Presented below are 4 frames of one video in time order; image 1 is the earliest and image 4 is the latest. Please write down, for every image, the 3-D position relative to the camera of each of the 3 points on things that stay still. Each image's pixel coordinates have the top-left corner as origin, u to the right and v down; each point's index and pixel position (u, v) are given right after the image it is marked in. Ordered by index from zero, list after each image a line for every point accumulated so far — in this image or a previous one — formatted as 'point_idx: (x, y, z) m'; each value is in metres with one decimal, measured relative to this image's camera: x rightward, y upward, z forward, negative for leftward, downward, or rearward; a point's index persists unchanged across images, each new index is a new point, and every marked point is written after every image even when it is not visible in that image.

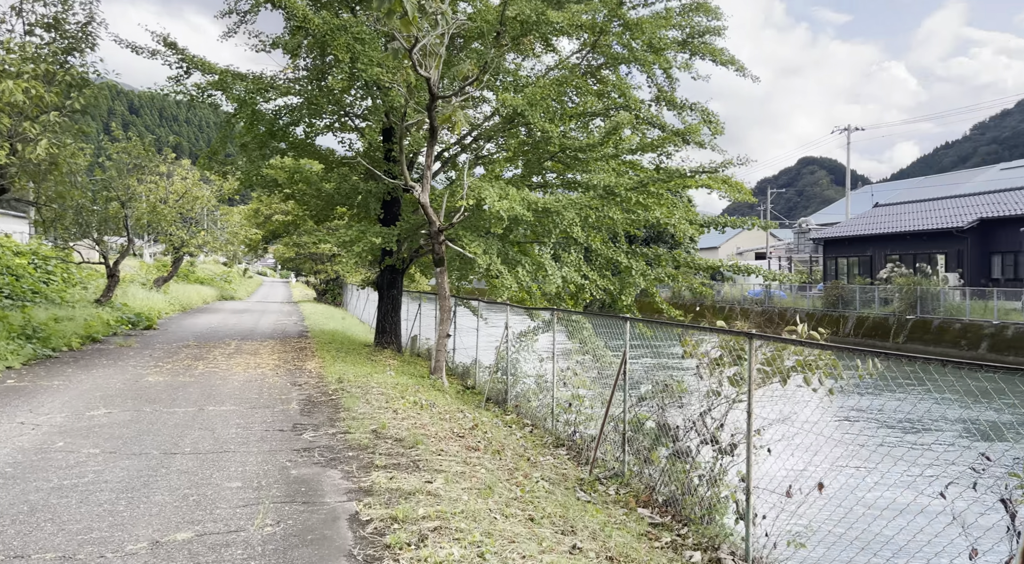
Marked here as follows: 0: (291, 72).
0: (-3.7, +3.6, +12.9) m
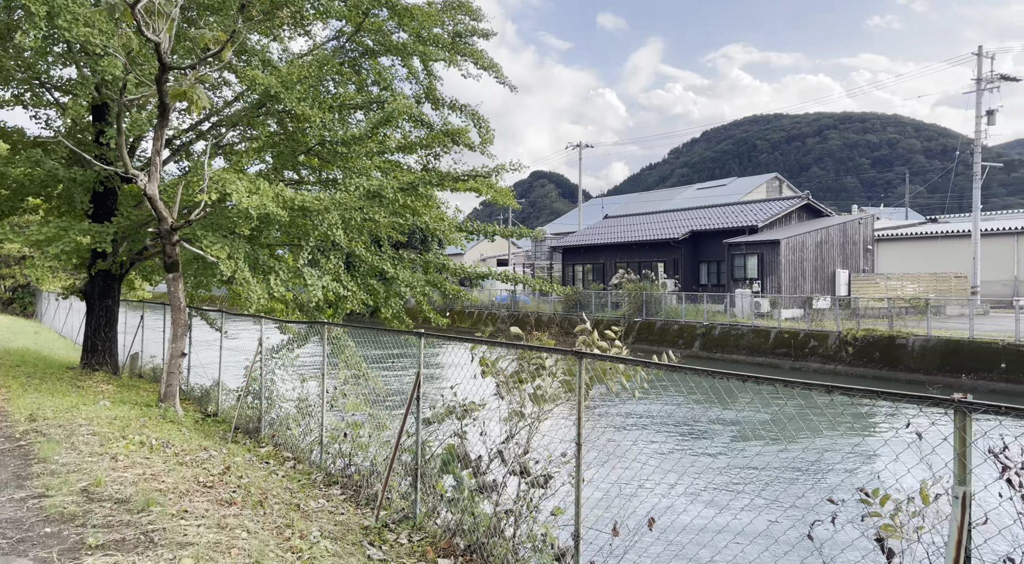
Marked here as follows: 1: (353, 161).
0: (-7.3, +3.4, +10.1) m
1: (-2.5, +1.9, +11.8) m
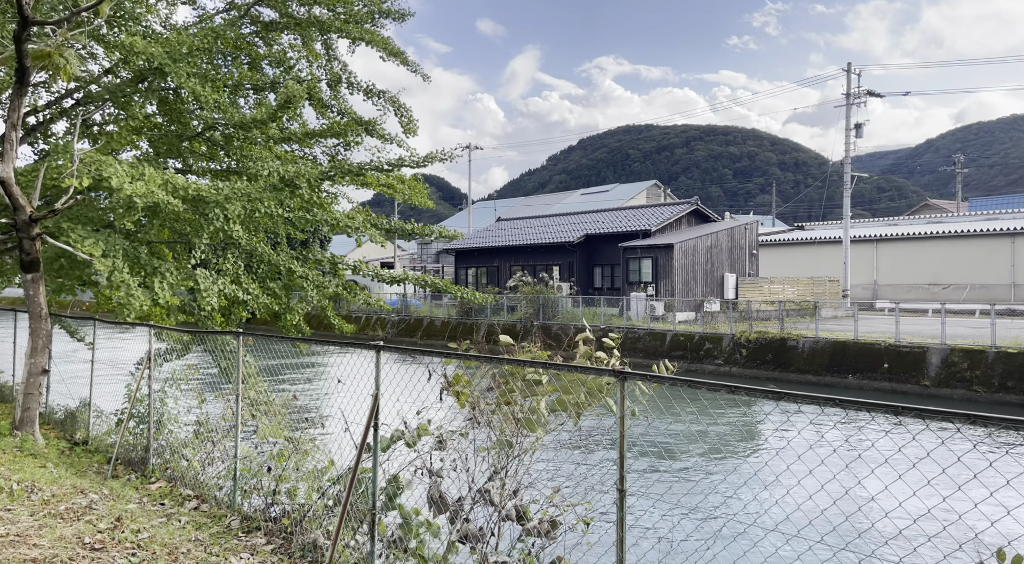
0: (-8.1, +3.4, +8.0) m
1: (-3.6, +1.8, +10.5) m
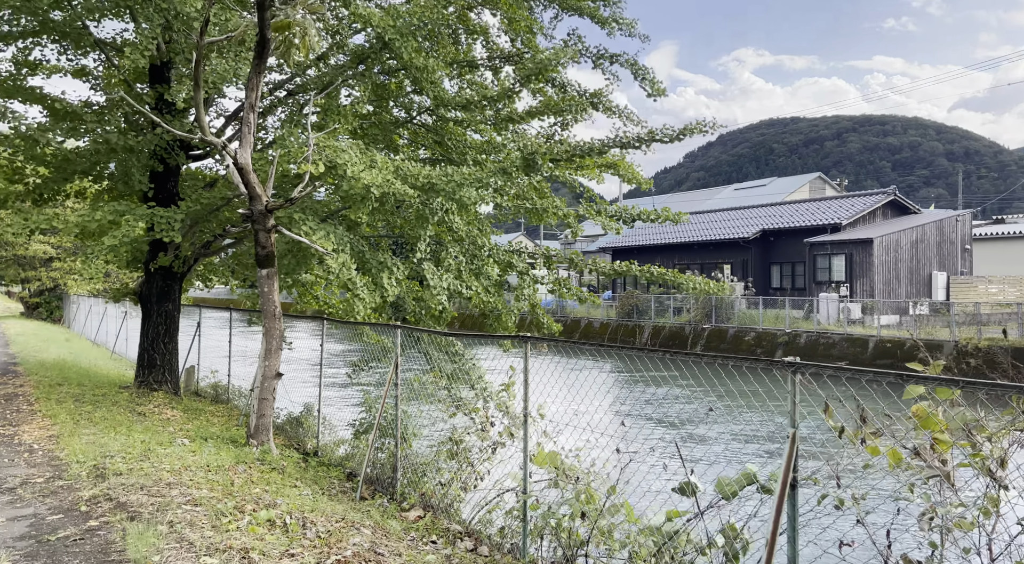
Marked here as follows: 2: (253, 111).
0: (-5.4, +3.5, +8.0) m
1: (-0.6, +1.9, +9.6) m
2: (-2.4, +1.5, +6.9) m
